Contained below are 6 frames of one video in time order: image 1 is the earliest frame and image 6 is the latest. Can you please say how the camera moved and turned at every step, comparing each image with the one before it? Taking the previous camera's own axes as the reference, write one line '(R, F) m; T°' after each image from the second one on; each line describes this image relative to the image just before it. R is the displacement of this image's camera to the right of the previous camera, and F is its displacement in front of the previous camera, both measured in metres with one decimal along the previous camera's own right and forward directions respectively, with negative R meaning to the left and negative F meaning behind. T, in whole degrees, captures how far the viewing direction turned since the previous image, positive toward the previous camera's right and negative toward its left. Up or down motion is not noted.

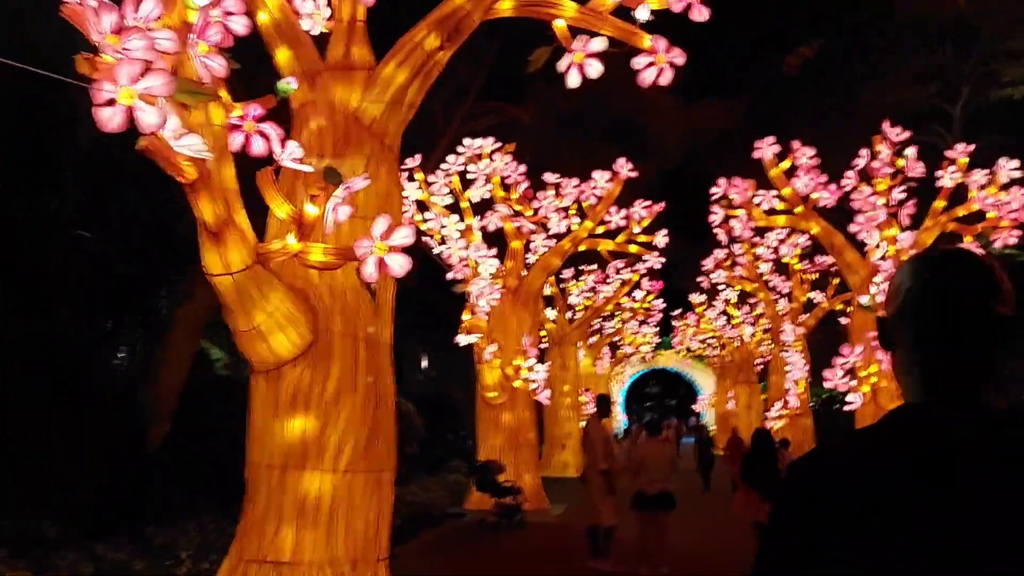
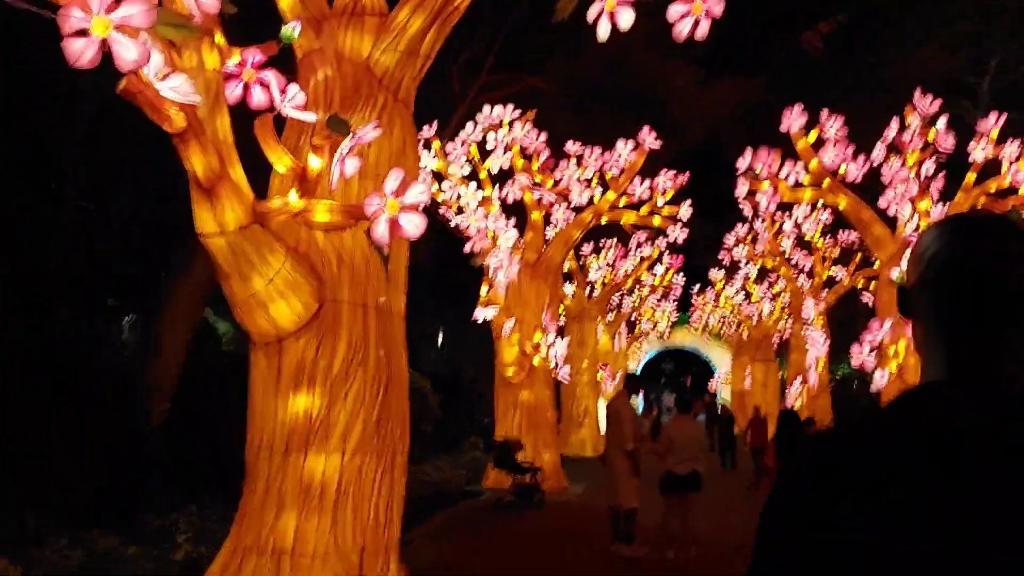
(-0.1, +0.5) m; -1°
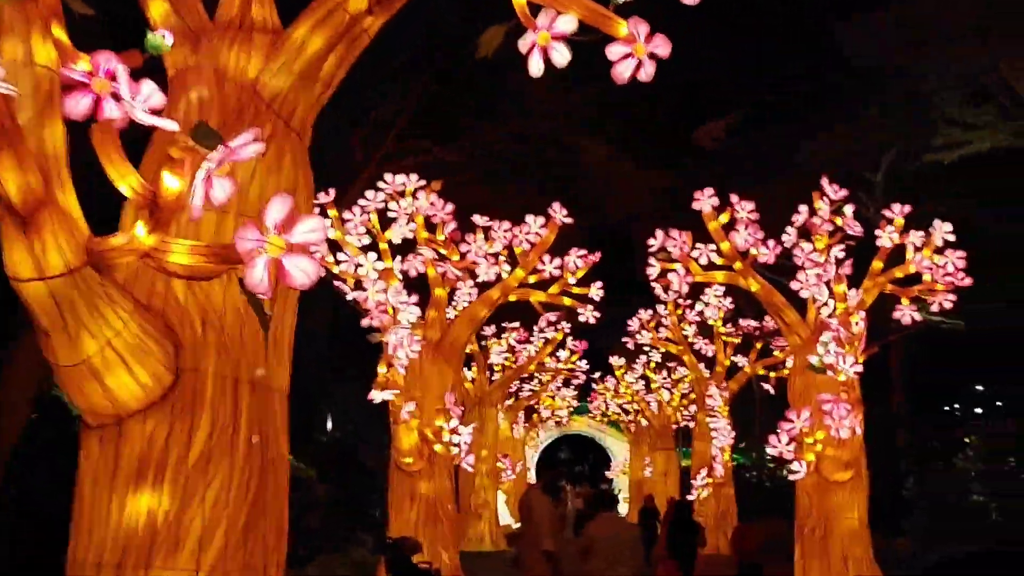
(-0.1, +0.9) m; +7°
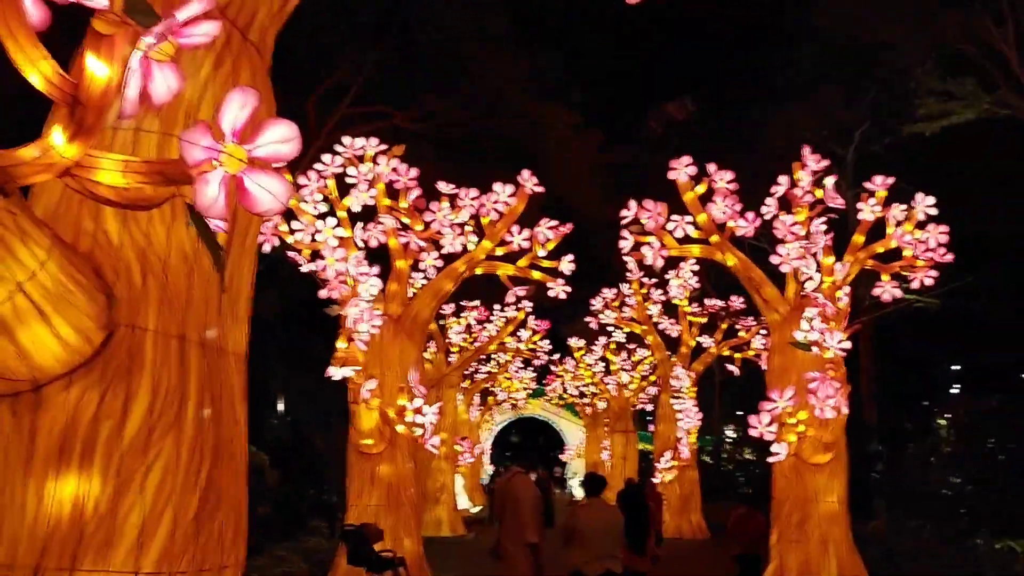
(-0.2, +0.7) m; +3°
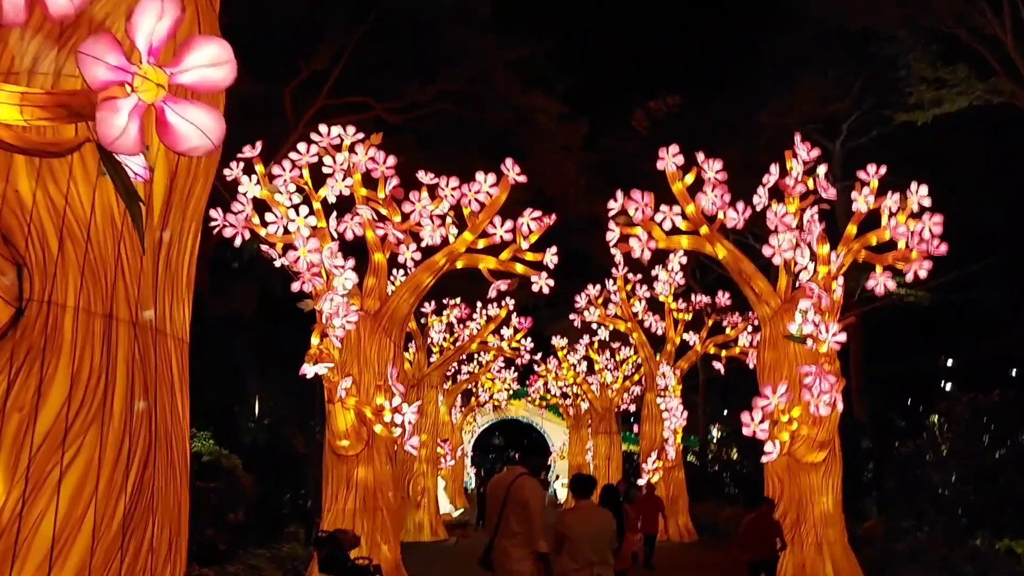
(0.0, +0.5) m; +1°
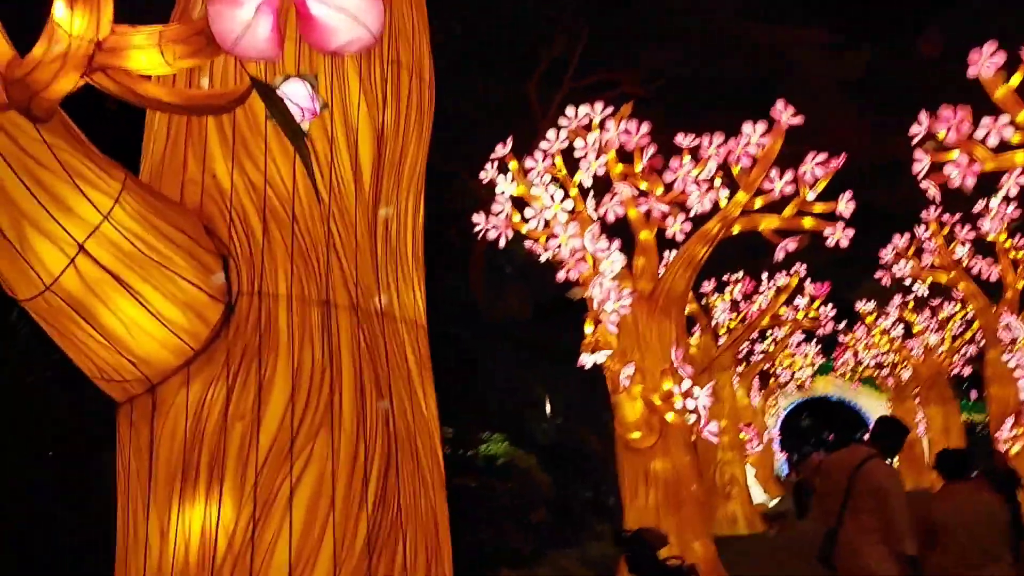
(-0.1, +0.7) m; -19°
